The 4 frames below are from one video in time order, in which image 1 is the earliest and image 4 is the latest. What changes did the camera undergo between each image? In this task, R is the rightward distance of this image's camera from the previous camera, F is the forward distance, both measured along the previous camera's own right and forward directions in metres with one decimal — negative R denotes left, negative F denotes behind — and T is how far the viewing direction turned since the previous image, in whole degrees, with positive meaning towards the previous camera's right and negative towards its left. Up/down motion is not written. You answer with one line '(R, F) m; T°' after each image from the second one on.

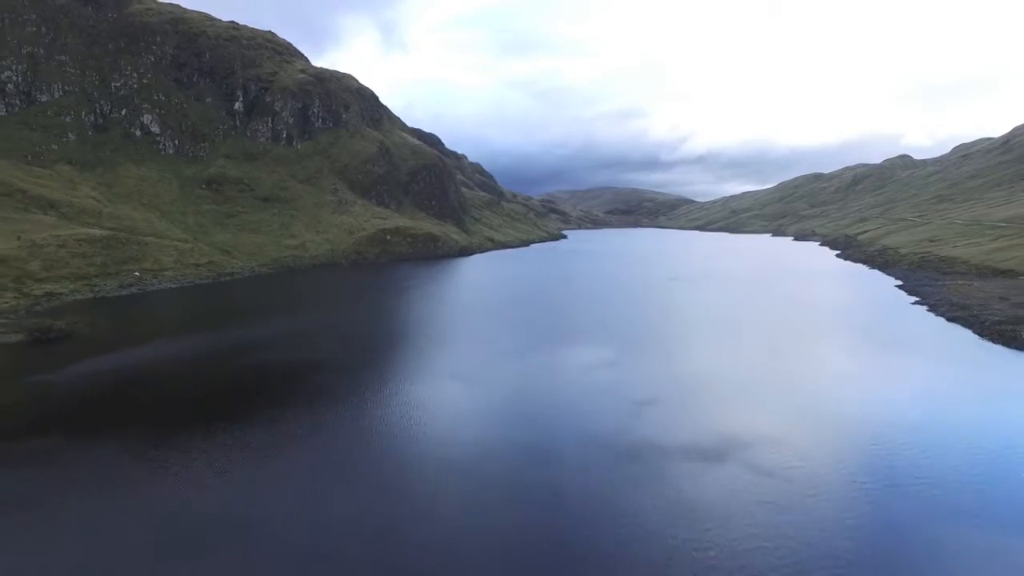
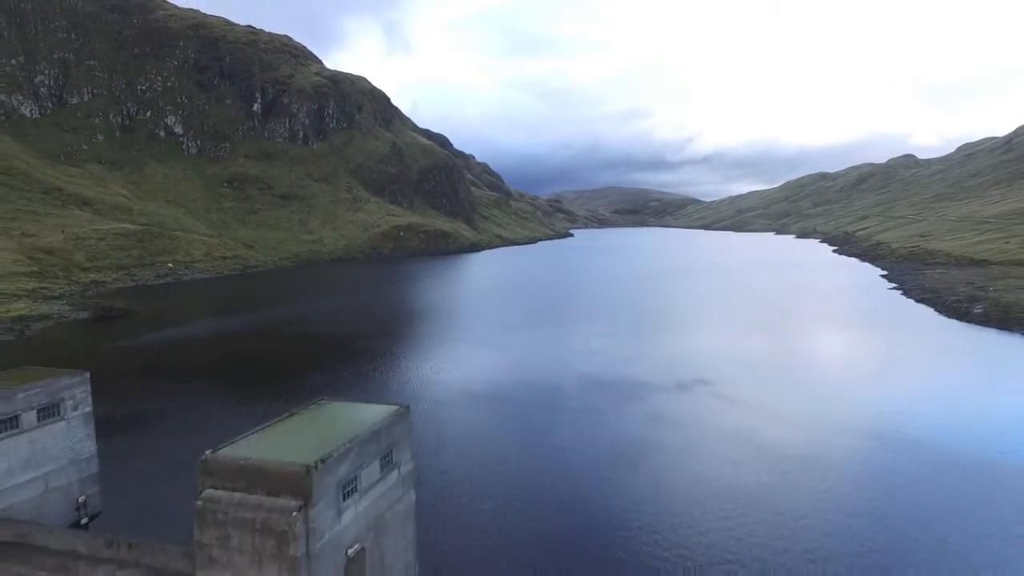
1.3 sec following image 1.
(-0.3, -7.4) m; -1°
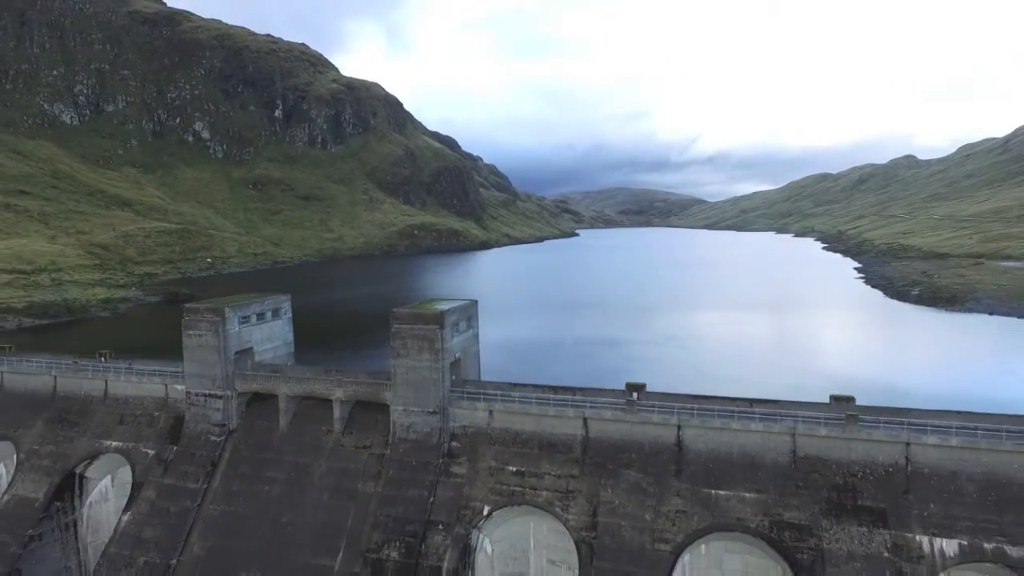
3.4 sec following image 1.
(-0.4, -11.4) m; -1°
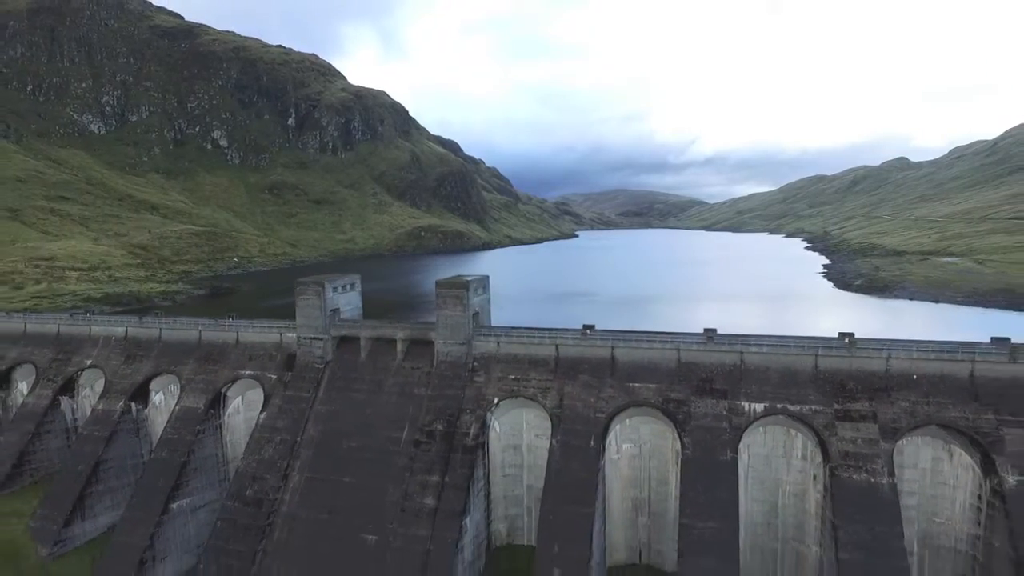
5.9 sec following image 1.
(+0.1, -11.9) m; 0°
